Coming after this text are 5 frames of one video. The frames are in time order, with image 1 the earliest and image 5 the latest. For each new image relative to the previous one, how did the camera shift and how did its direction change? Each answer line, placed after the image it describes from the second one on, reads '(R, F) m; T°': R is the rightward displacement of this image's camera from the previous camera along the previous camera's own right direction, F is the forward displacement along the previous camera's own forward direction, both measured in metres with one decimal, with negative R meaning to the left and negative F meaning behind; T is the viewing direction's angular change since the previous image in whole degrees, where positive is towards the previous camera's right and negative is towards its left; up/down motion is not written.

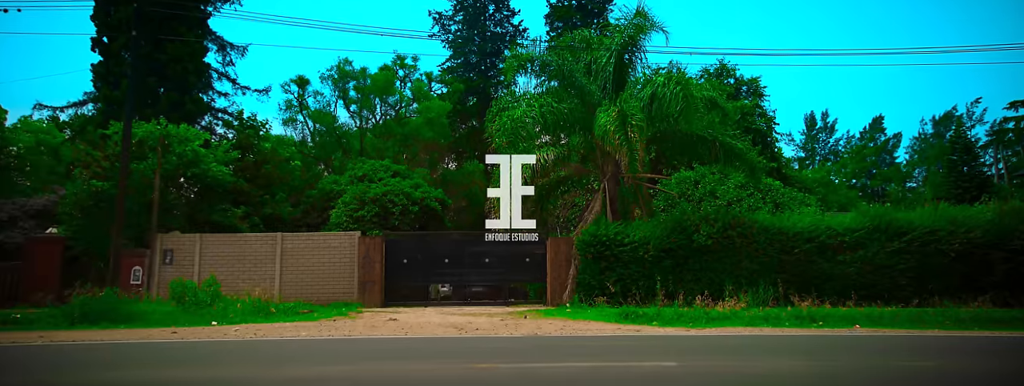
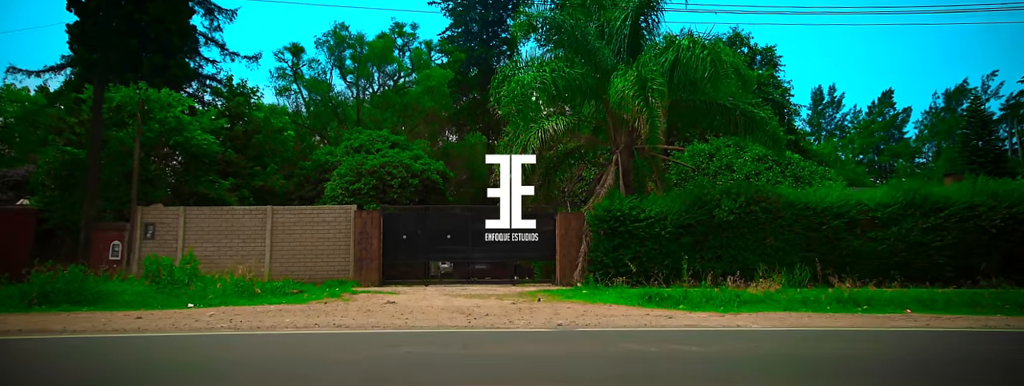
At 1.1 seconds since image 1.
(-0.2, +1.2) m; 0°
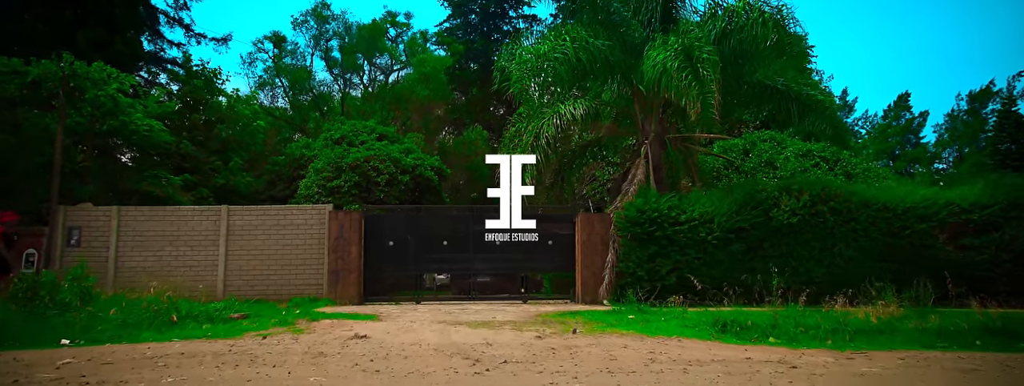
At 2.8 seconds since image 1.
(-0.3, +2.9) m; 0°
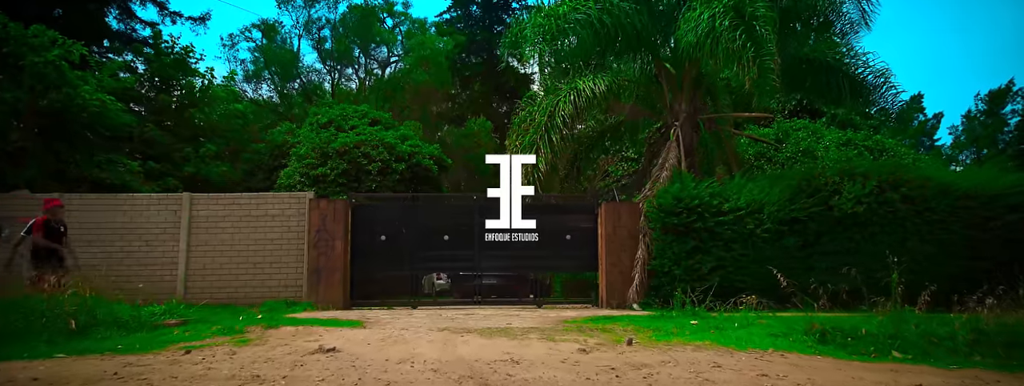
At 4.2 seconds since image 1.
(-0.2, +1.9) m; 0°
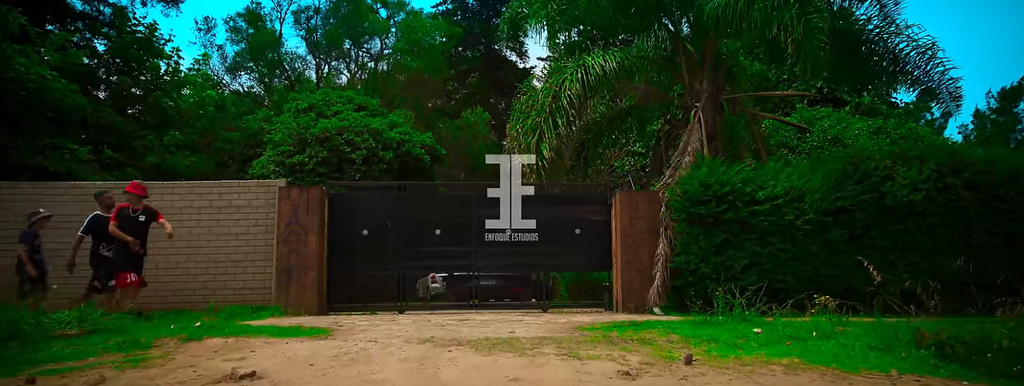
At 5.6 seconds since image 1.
(0.0, +1.4) m; 0°
